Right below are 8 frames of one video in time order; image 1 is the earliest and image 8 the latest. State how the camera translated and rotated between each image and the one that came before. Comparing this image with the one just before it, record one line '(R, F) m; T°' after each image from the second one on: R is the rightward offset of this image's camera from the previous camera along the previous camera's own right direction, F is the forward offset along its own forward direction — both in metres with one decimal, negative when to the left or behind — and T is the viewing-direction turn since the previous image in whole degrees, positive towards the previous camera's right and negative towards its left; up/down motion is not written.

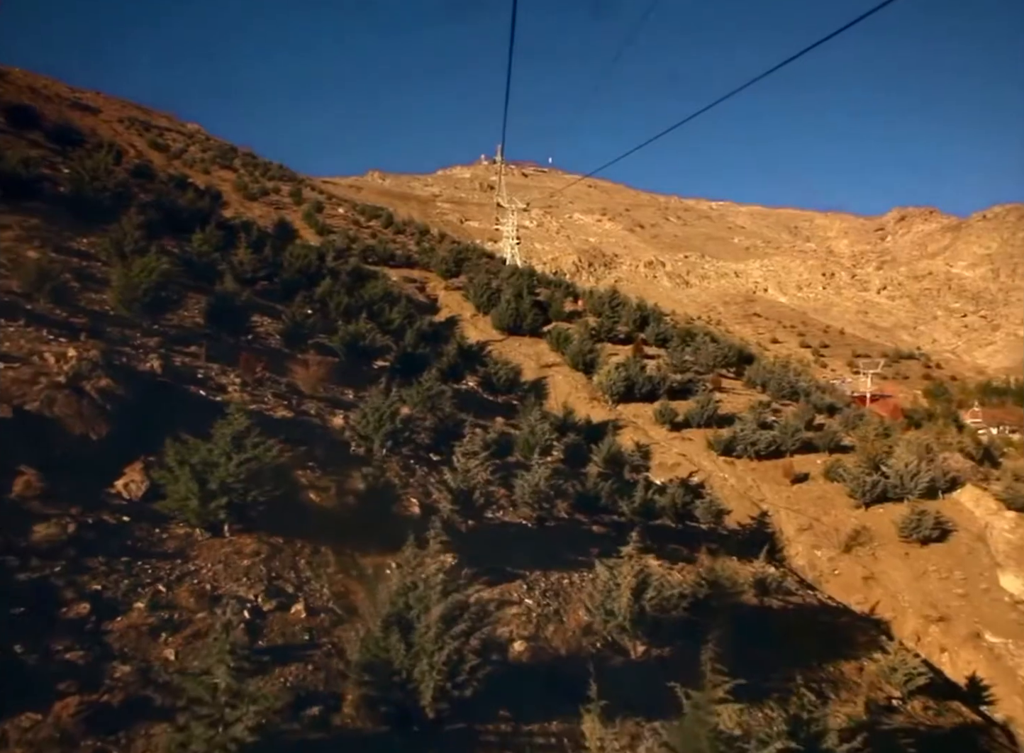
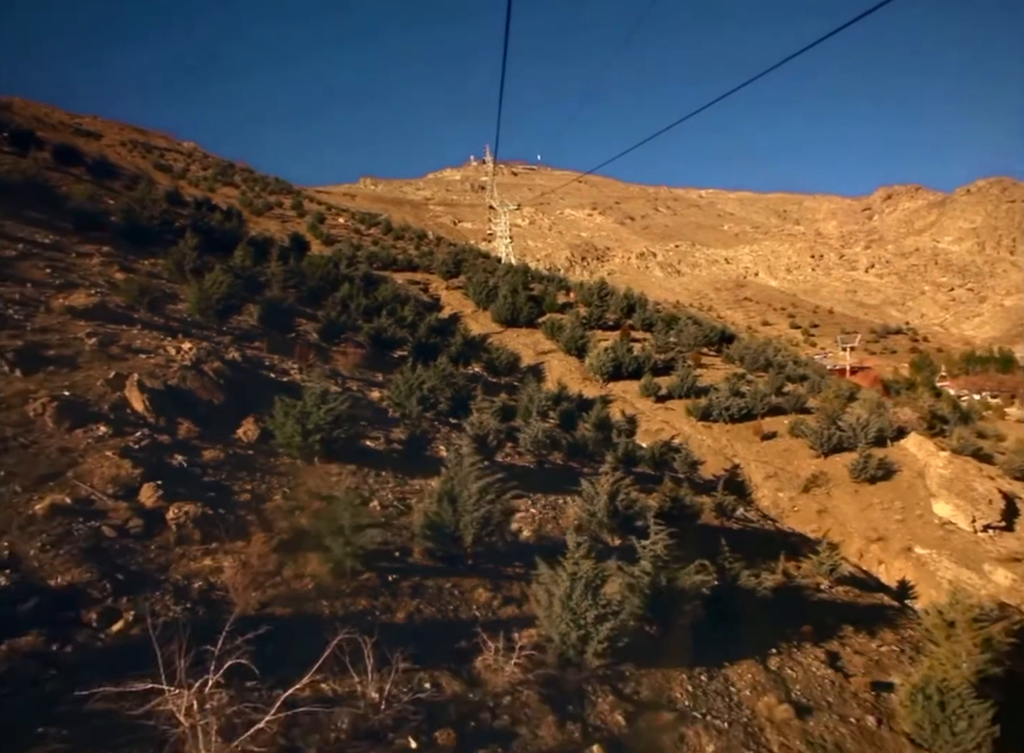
(0.0, -4.2) m; 0°
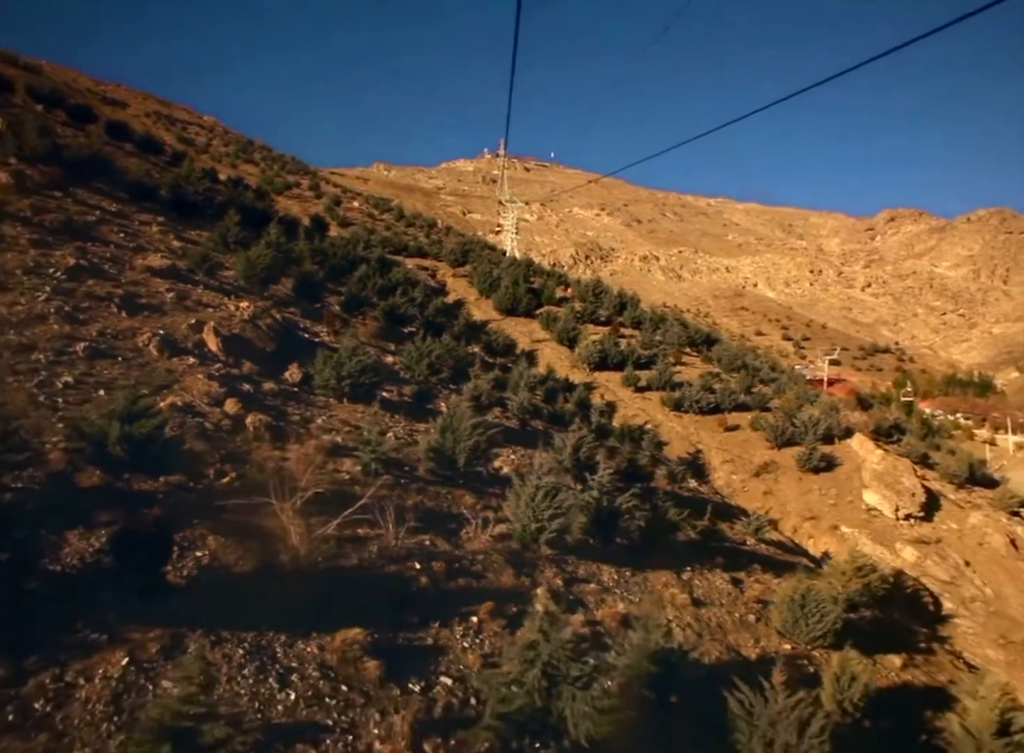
(+0.2, -3.8) m; 0°
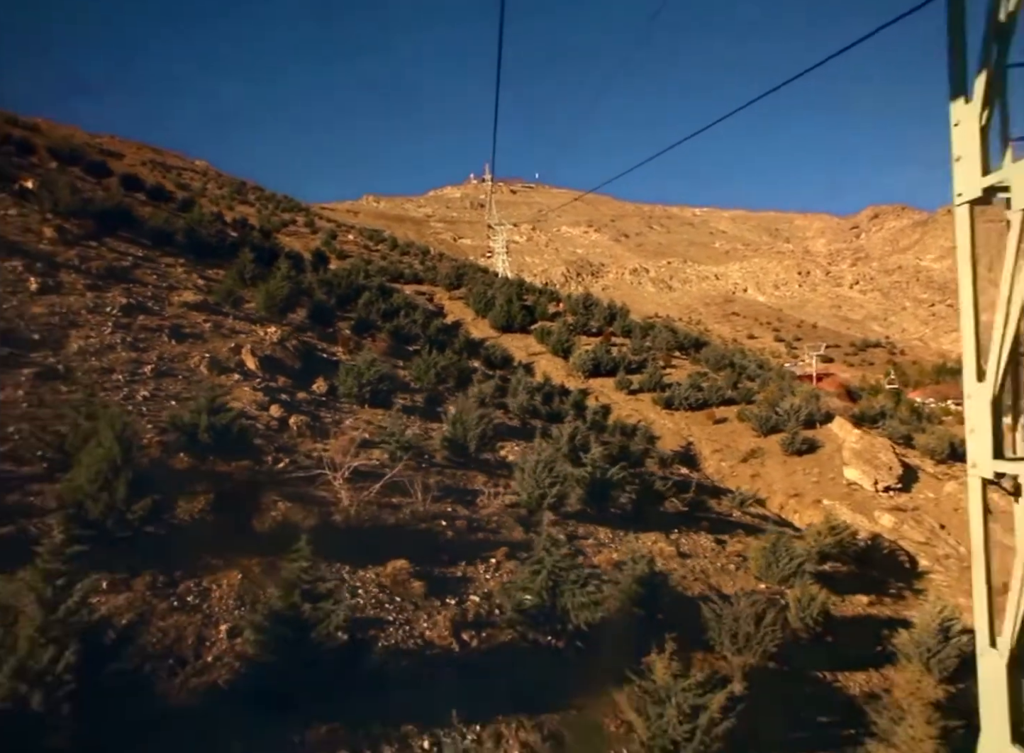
(0.0, -2.6) m; 0°
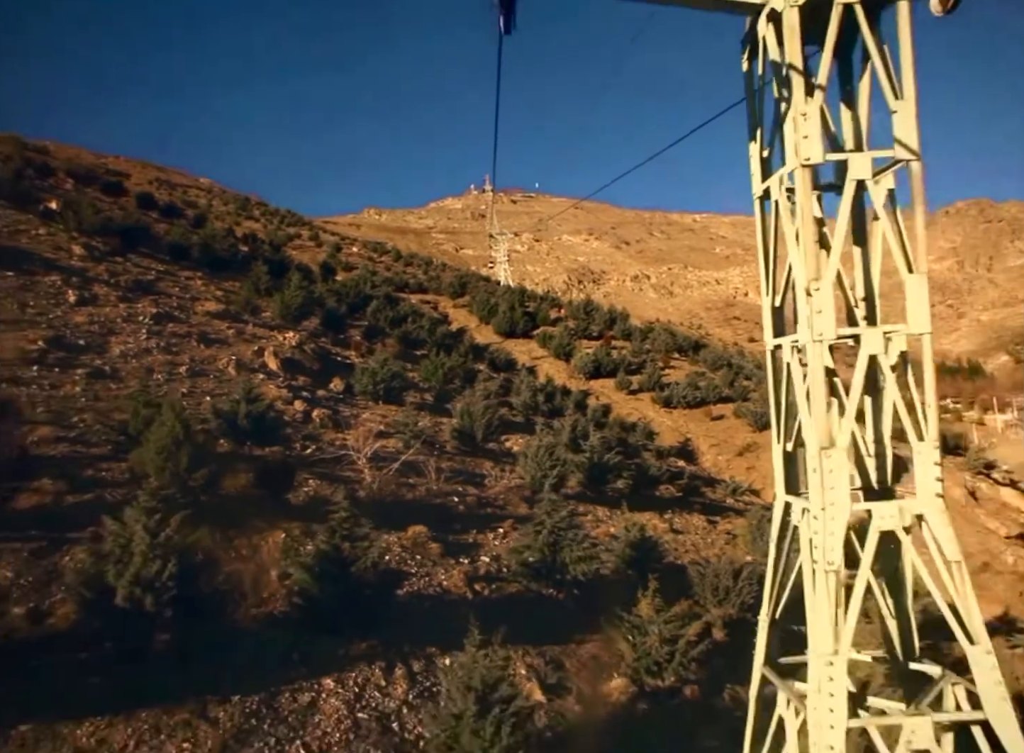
(0.0, -1.6) m; 0°
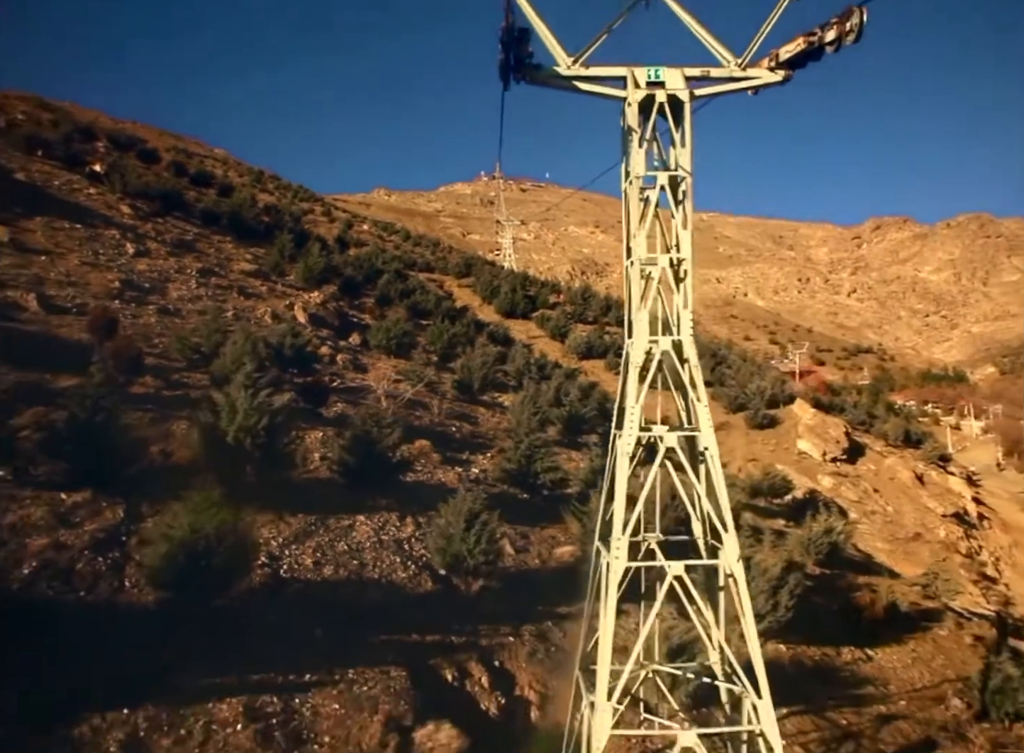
(+0.2, -3.4) m; 0°
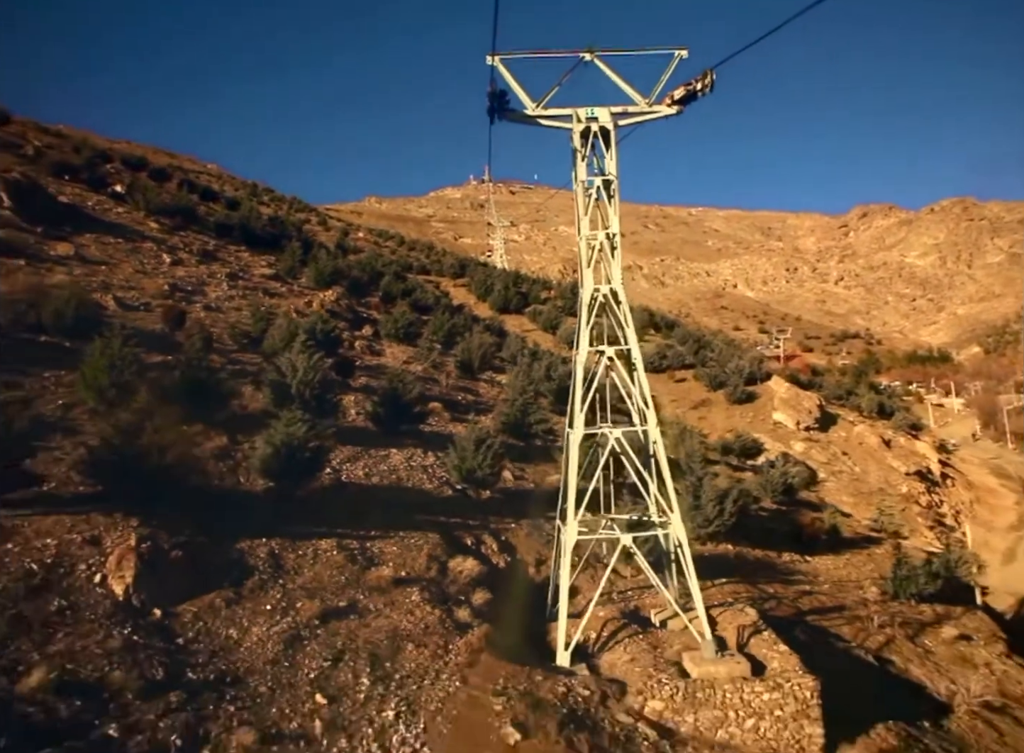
(0.0, -3.3) m; 0°
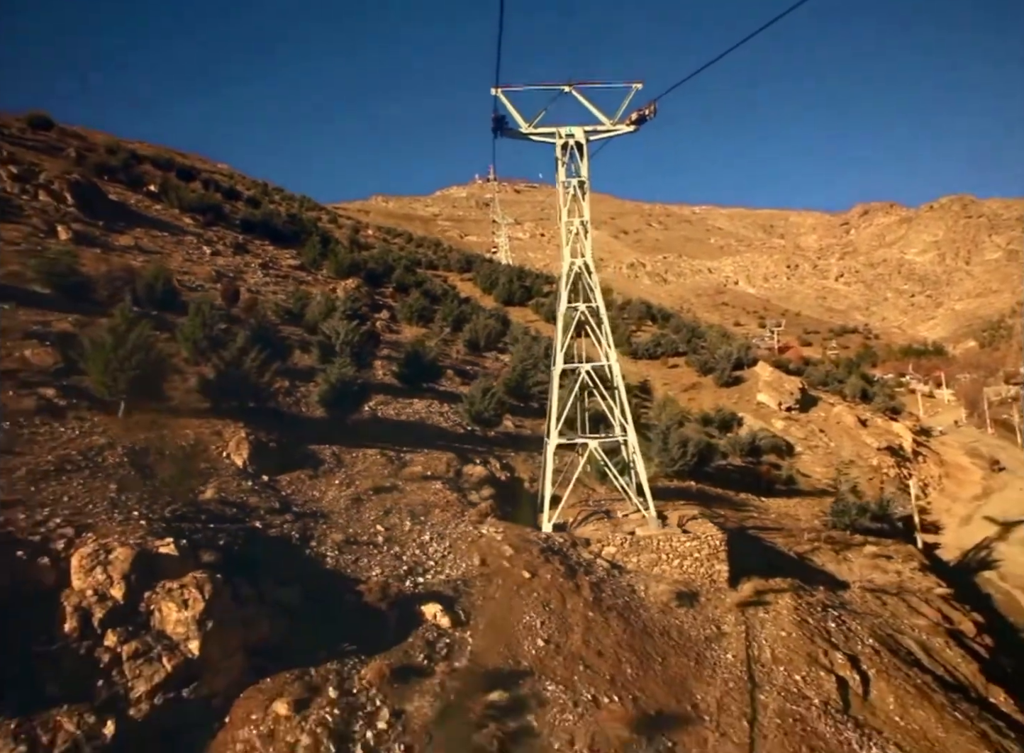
(+0.1, -3.3) m; 0°
